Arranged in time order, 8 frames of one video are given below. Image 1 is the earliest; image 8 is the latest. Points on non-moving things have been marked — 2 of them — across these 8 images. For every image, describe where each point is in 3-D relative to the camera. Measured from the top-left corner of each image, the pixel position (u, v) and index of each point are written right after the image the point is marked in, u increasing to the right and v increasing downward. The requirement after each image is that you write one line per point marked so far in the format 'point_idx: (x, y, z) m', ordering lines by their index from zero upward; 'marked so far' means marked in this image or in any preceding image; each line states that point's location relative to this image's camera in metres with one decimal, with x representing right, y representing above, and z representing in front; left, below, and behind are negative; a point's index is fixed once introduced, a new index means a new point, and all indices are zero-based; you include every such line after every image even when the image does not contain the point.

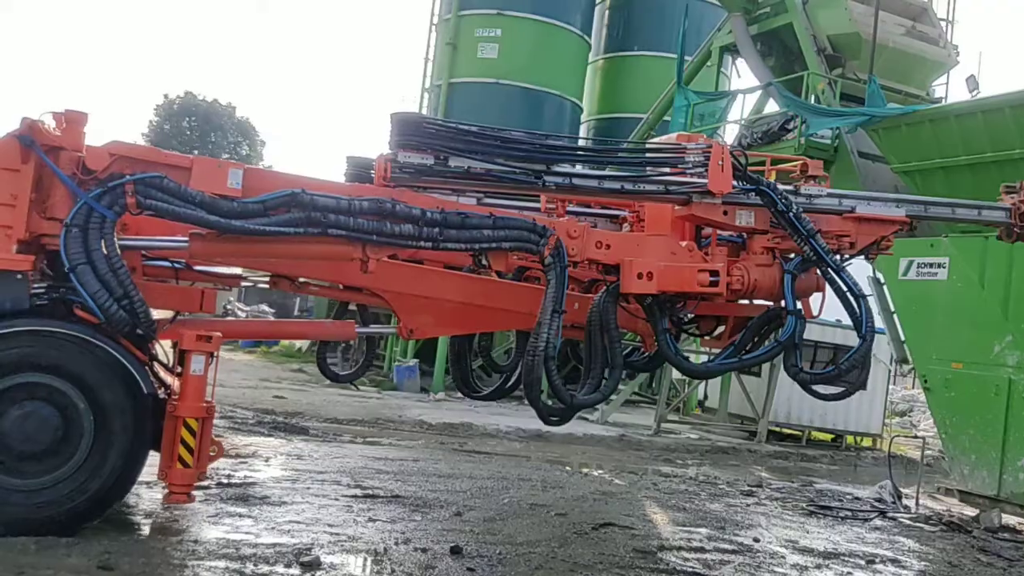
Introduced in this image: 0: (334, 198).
0: (-1.0, +0.5, +5.3) m
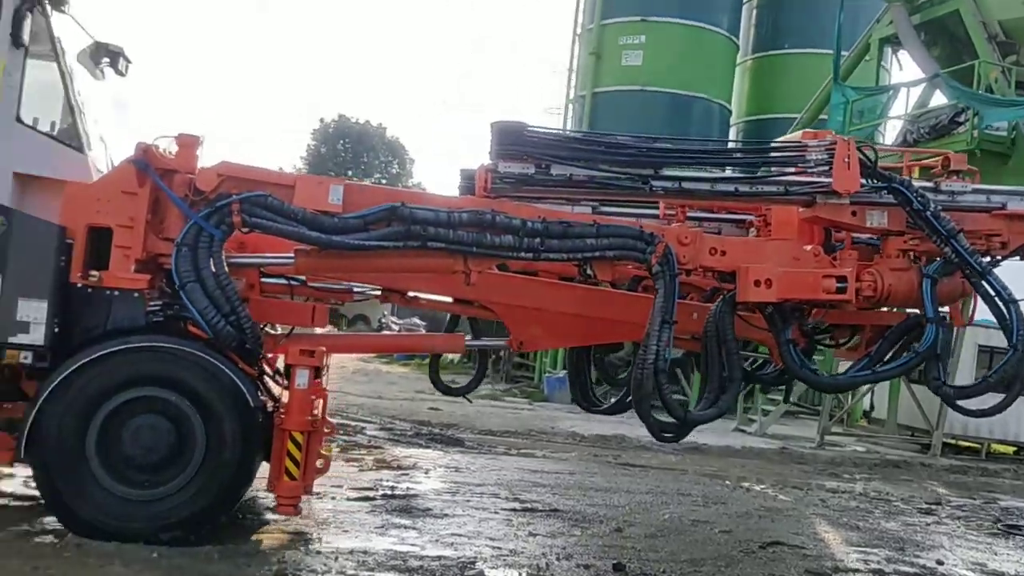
0: (-0.4, +0.4, +5.2) m
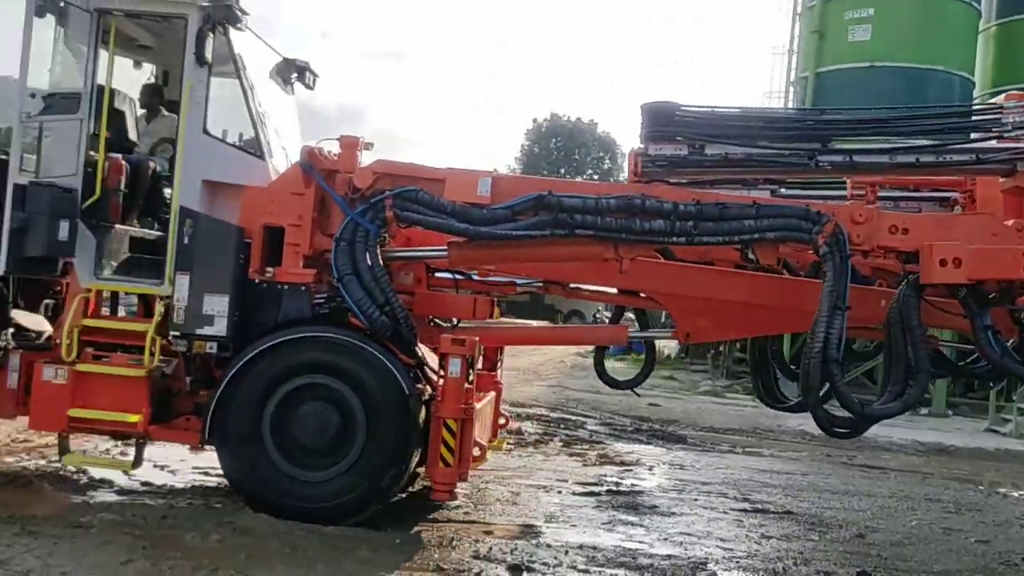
0: (+0.4, +0.5, +5.2) m
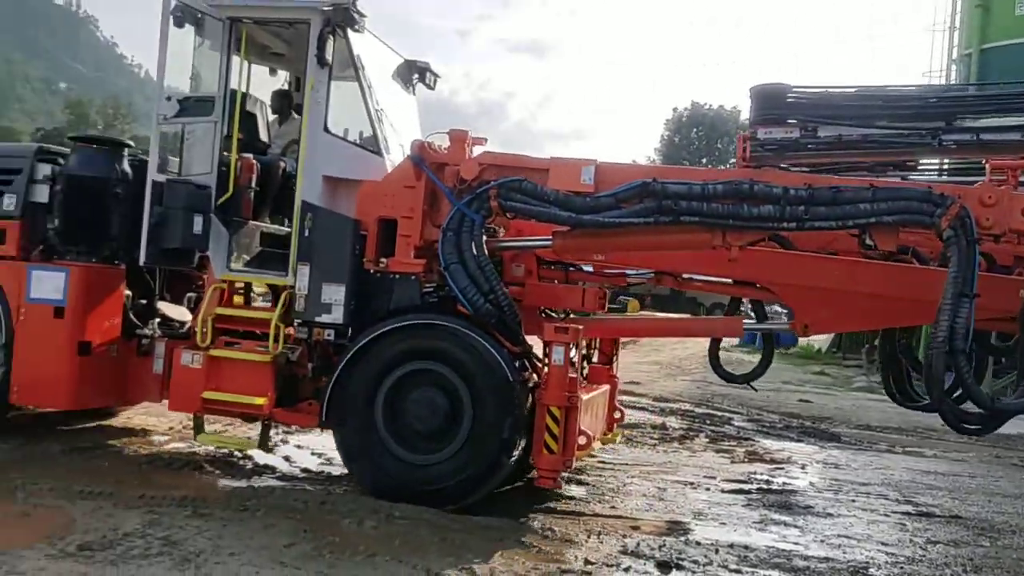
0: (+1.0, +0.6, +5.1) m
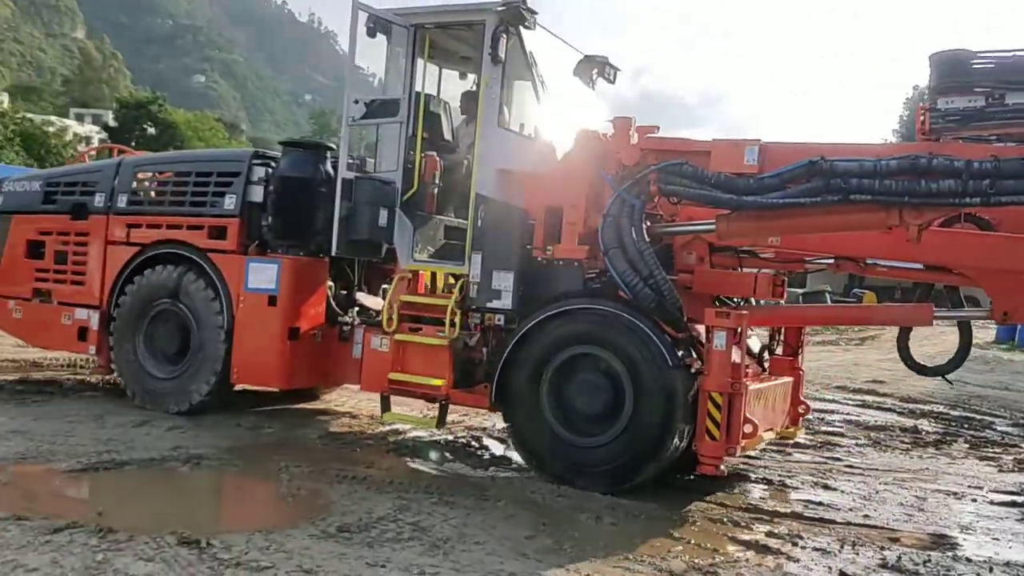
0: (+1.8, +0.7, +4.8) m
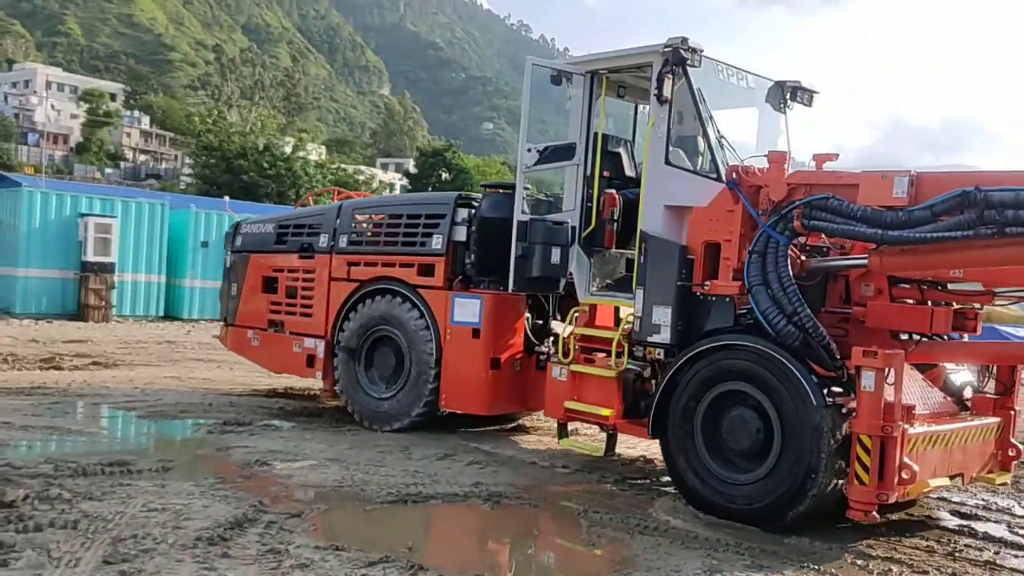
0: (+2.5, +0.5, +4.5) m
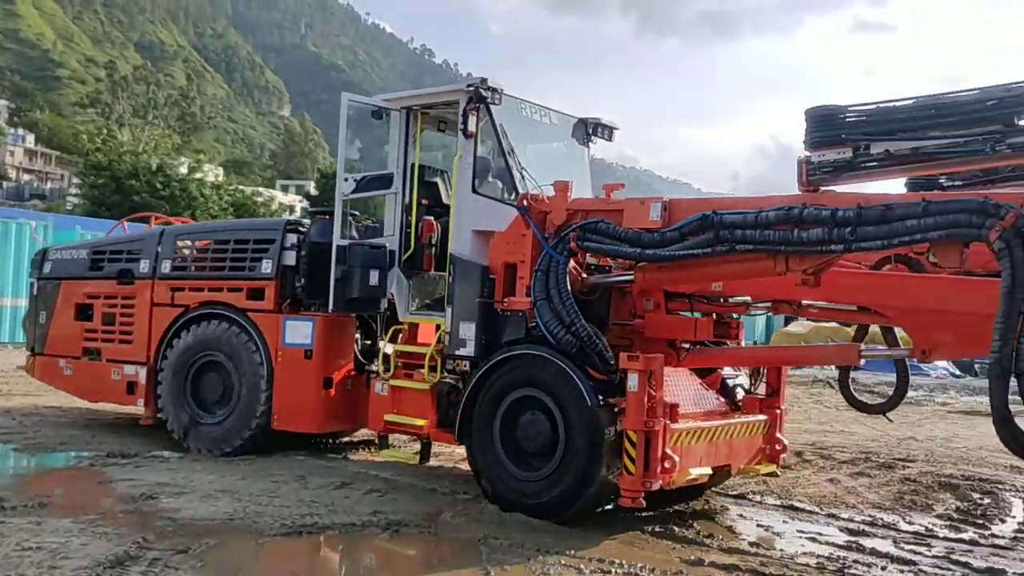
0: (+1.3, +0.4, +5.2) m
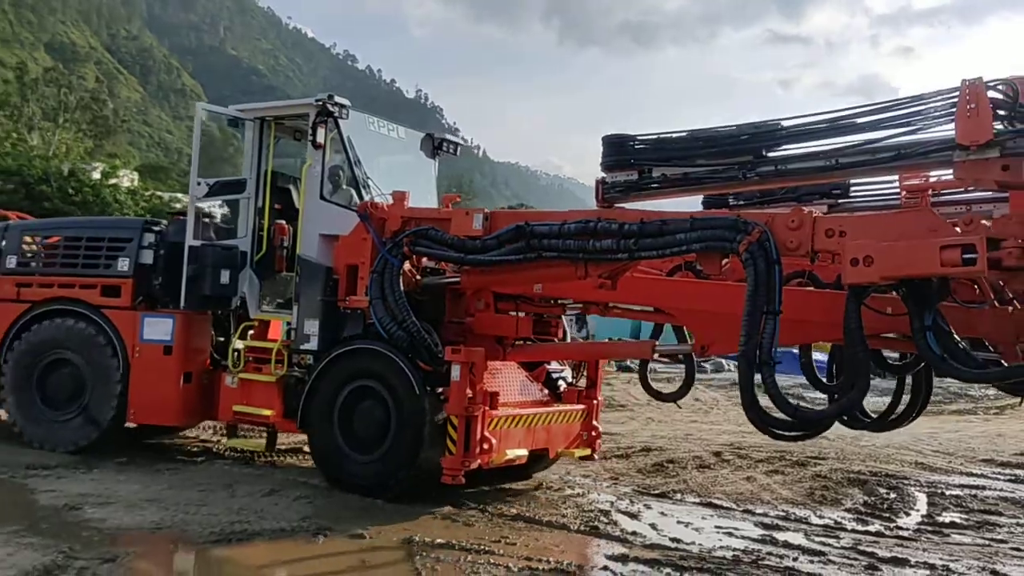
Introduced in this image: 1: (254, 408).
0: (+0.2, +0.4, +5.8) m
1: (-2.0, -1.0, +7.5) m
